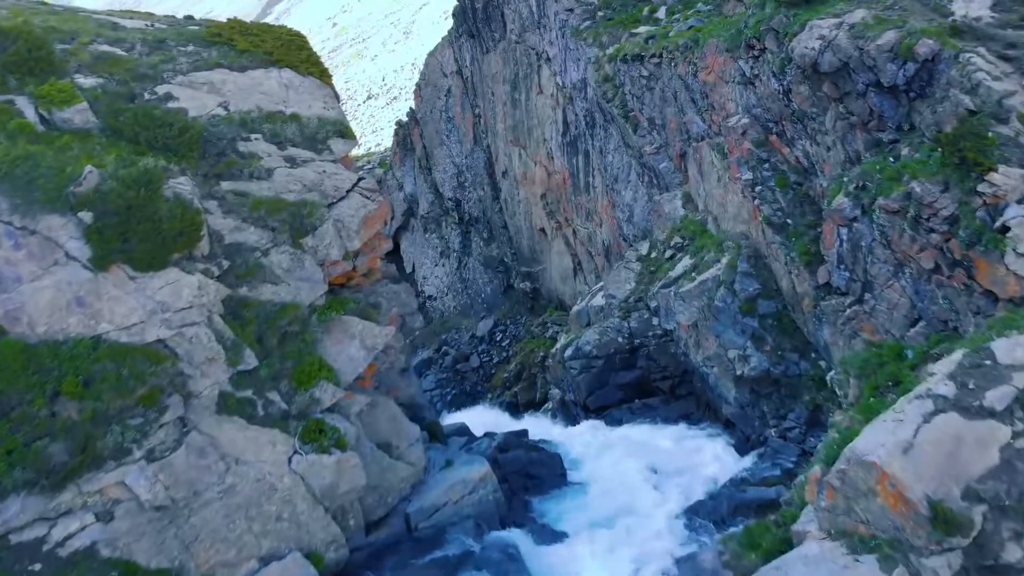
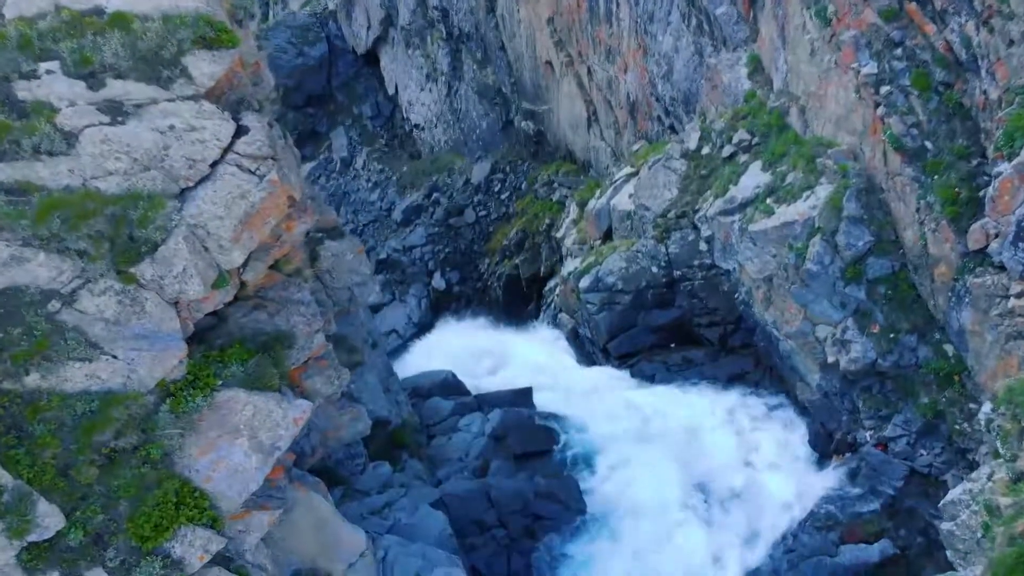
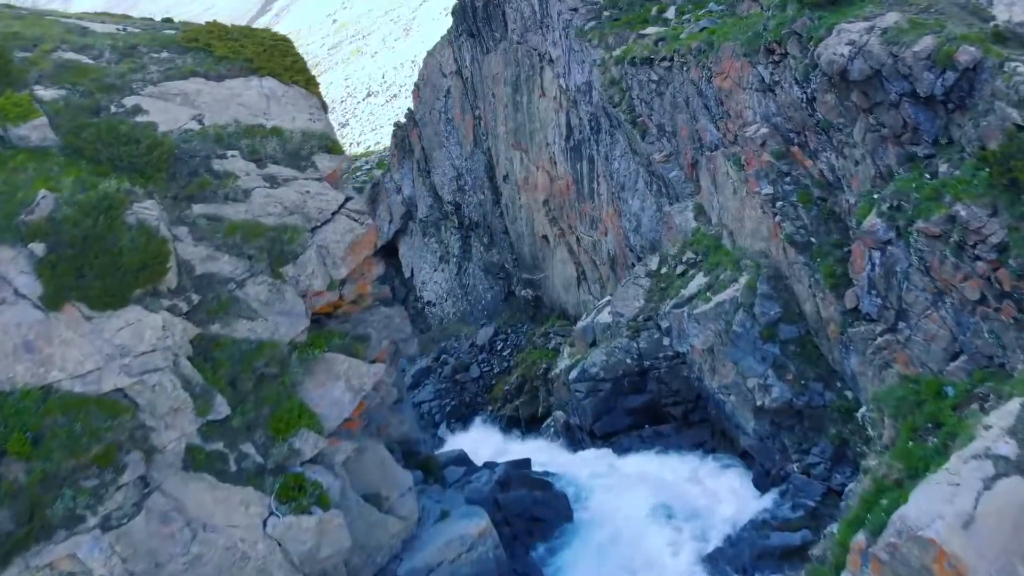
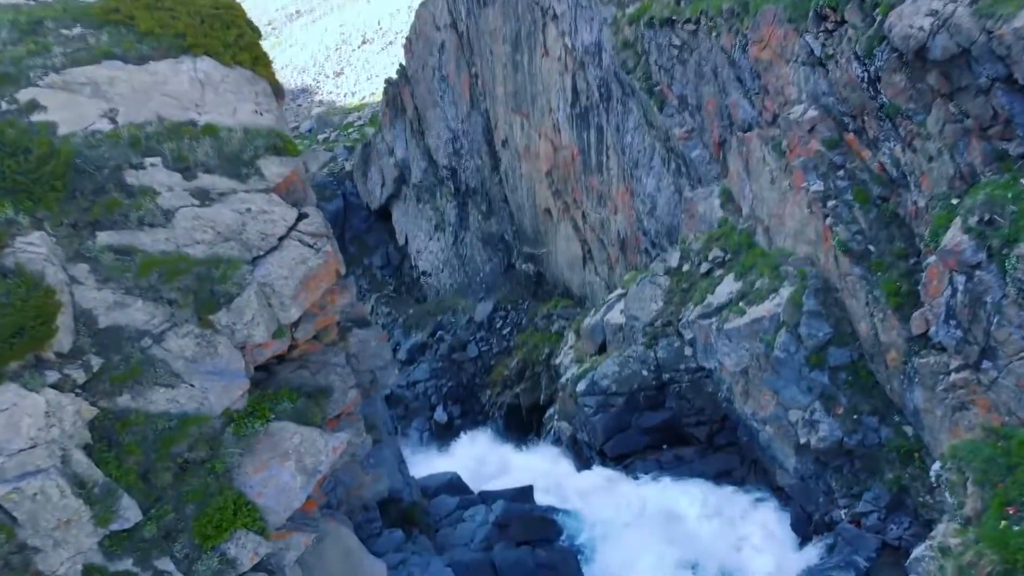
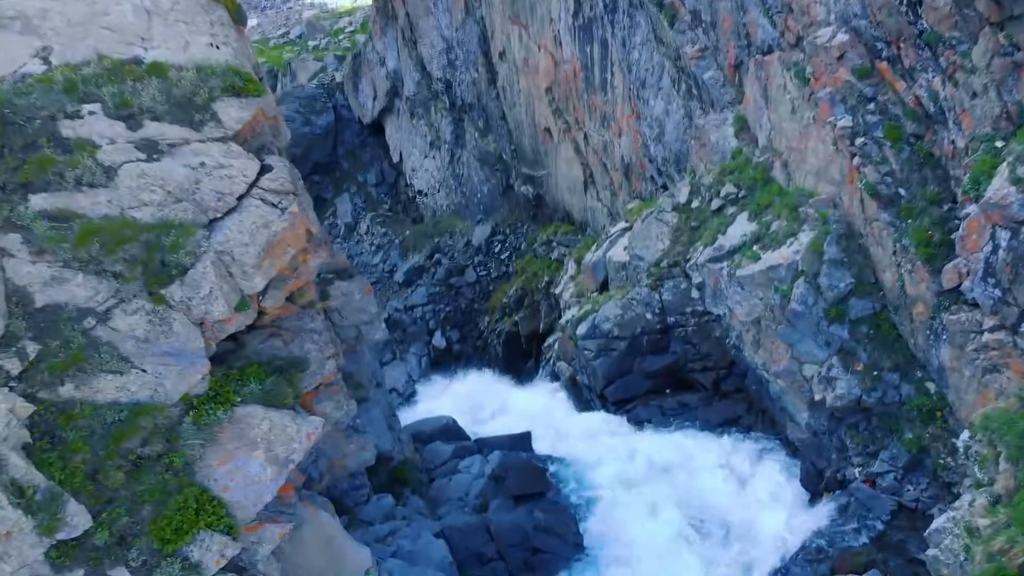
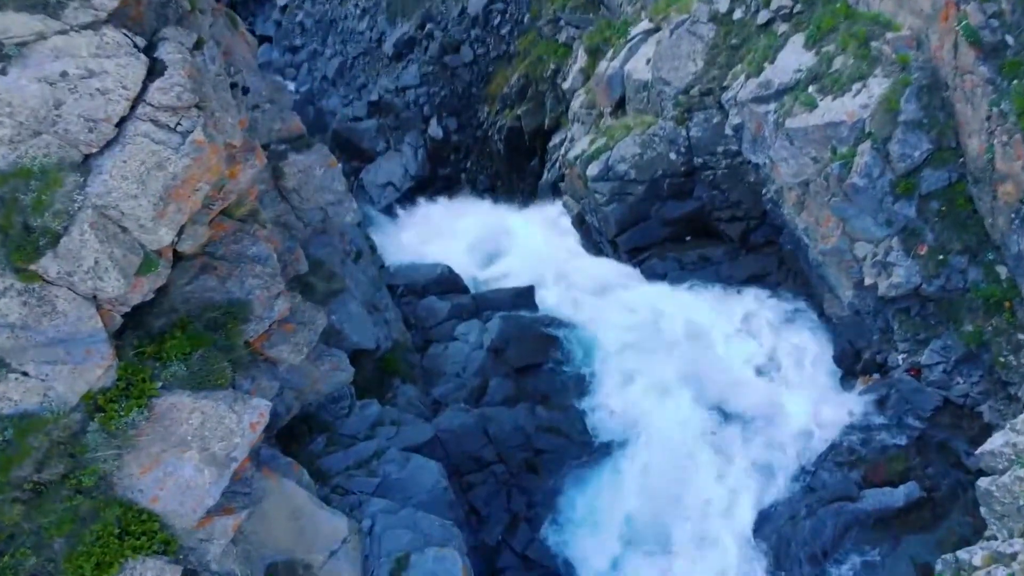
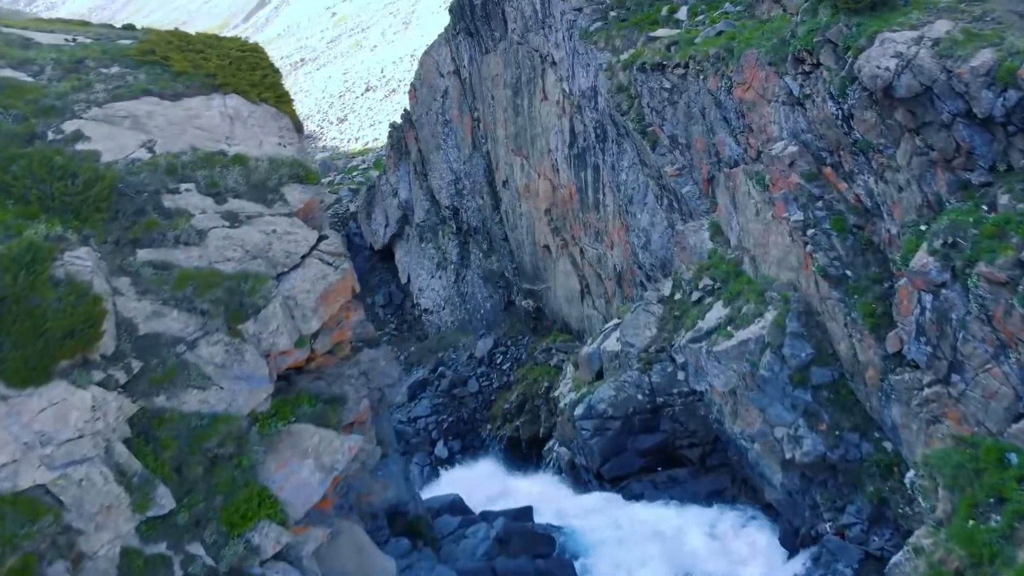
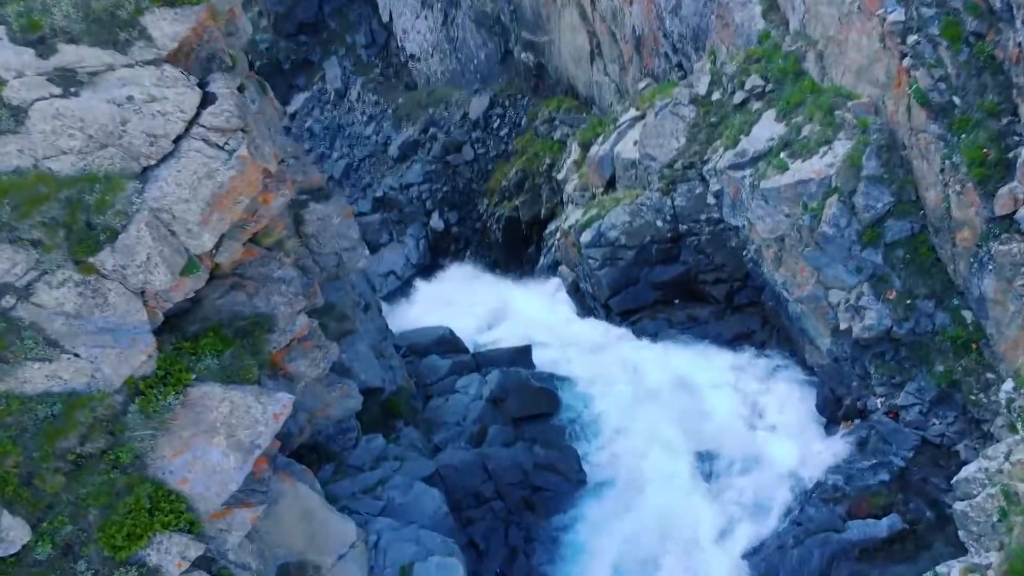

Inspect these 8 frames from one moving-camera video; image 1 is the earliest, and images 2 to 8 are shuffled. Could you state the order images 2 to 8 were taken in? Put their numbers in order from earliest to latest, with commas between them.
3, 7, 4, 5, 2, 8, 6
